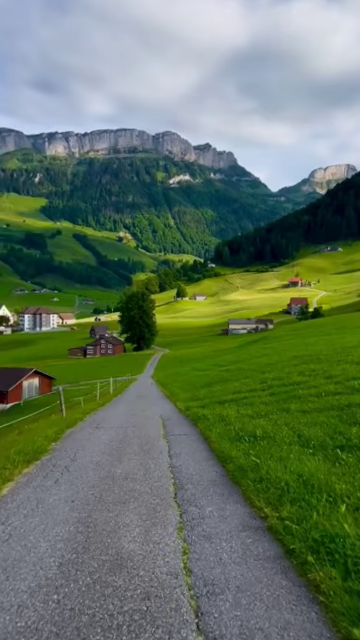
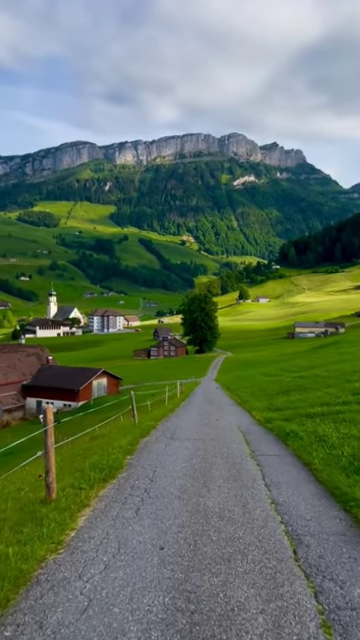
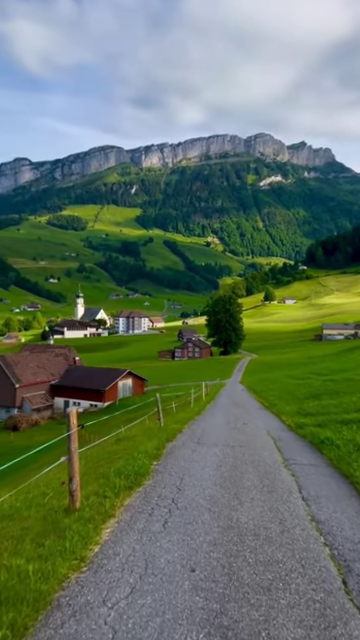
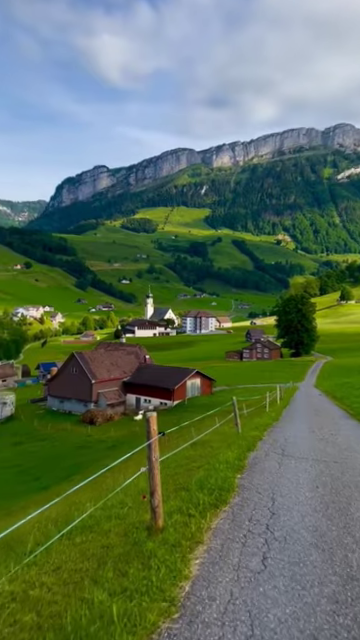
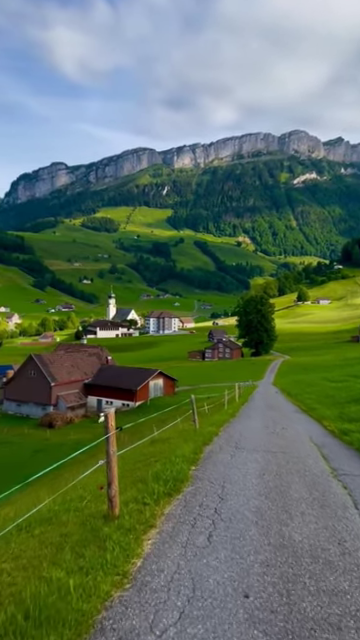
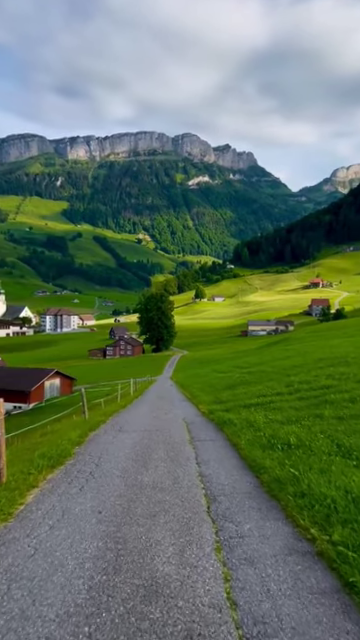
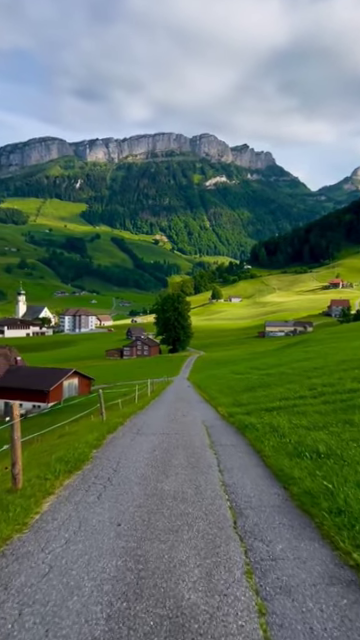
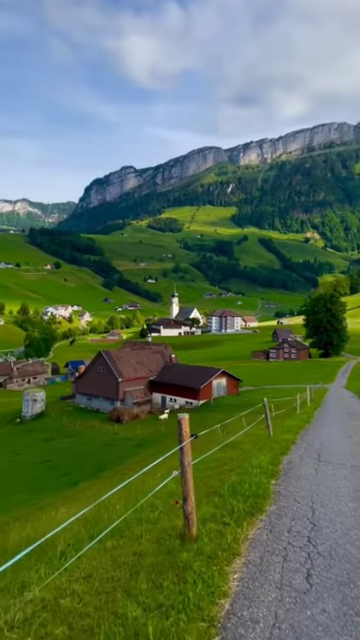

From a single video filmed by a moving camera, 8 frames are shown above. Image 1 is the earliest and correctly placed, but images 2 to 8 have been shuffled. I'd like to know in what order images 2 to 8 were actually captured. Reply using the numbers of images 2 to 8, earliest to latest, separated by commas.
6, 7, 2, 3, 5, 4, 8
